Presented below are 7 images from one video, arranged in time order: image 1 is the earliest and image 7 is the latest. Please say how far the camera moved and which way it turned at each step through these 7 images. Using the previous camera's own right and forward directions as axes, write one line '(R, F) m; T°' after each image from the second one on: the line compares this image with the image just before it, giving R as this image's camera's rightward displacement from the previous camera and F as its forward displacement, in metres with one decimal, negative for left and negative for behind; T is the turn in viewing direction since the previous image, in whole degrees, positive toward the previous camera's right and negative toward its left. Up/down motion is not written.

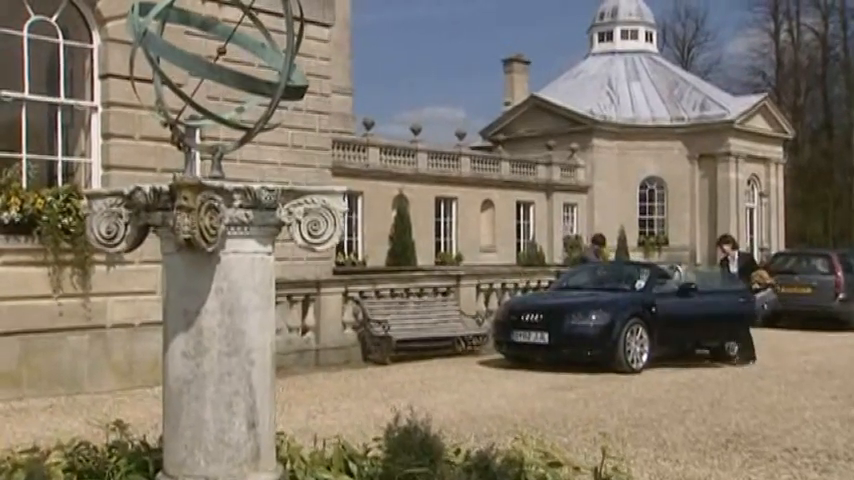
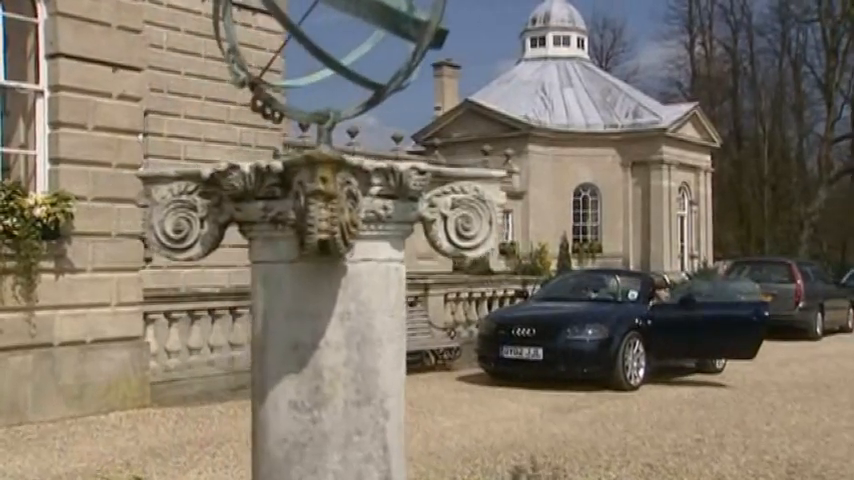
(-0.8, +1.3) m; +4°
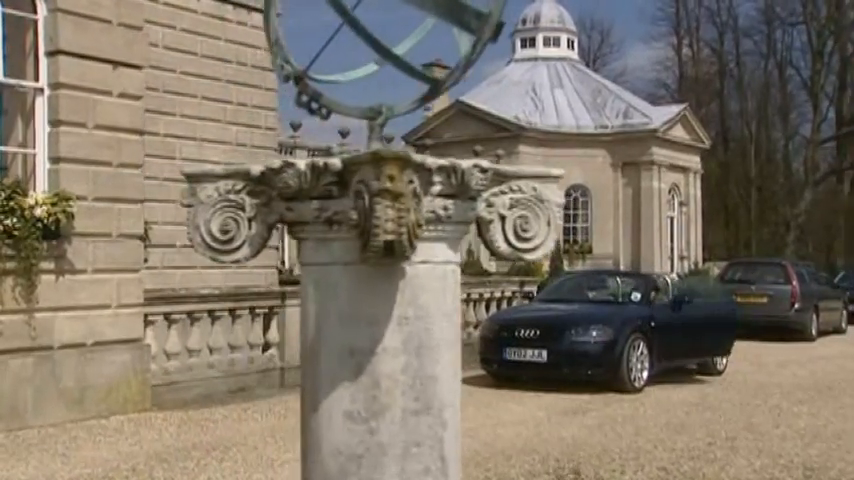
(-0.2, +0.1) m; +1°
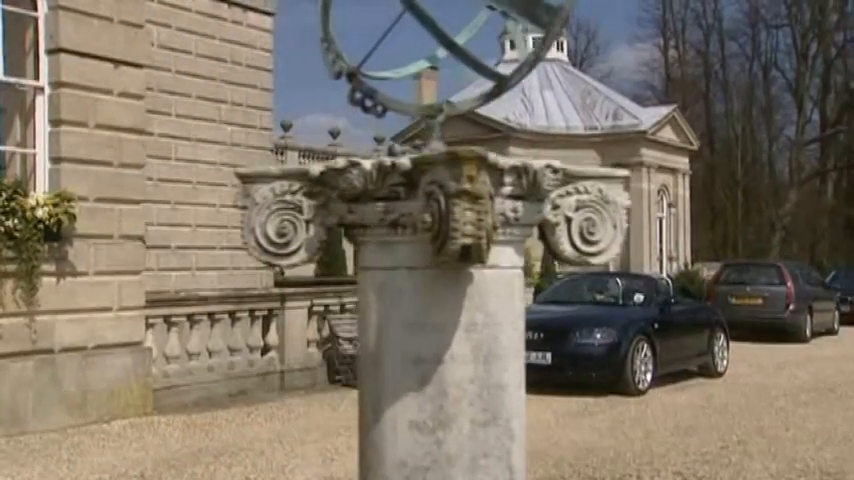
(-0.2, +0.1) m; +1°
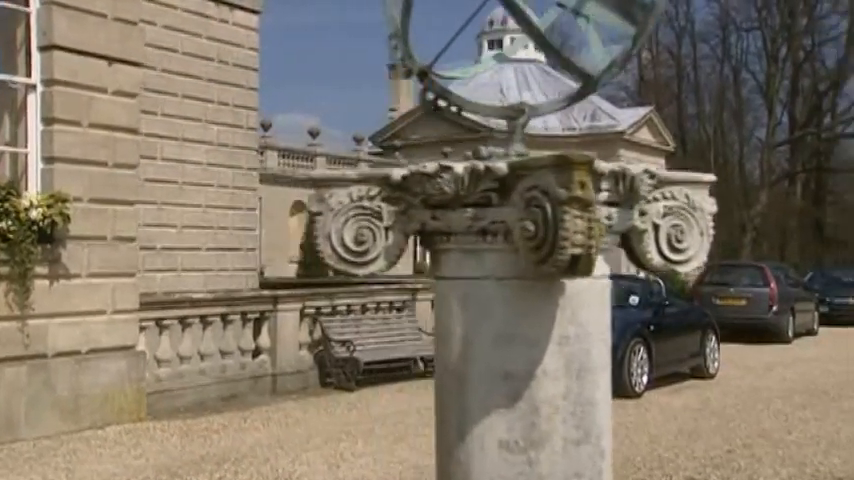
(-0.3, +0.1) m; +1°
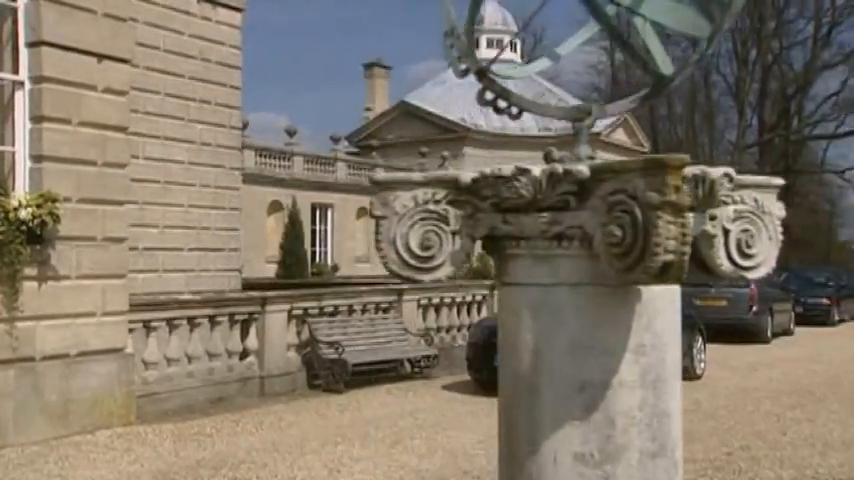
(-0.2, +0.1) m; +1°
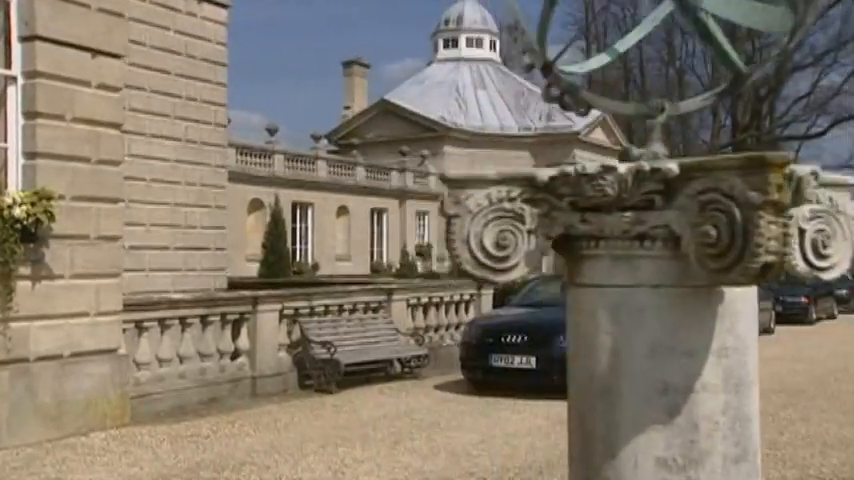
(-0.2, +0.1) m; +1°
